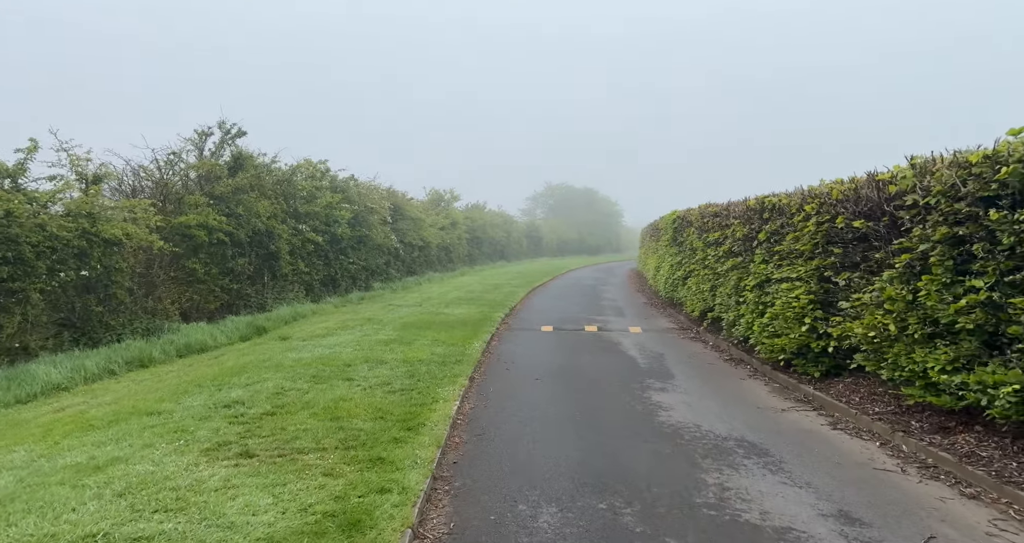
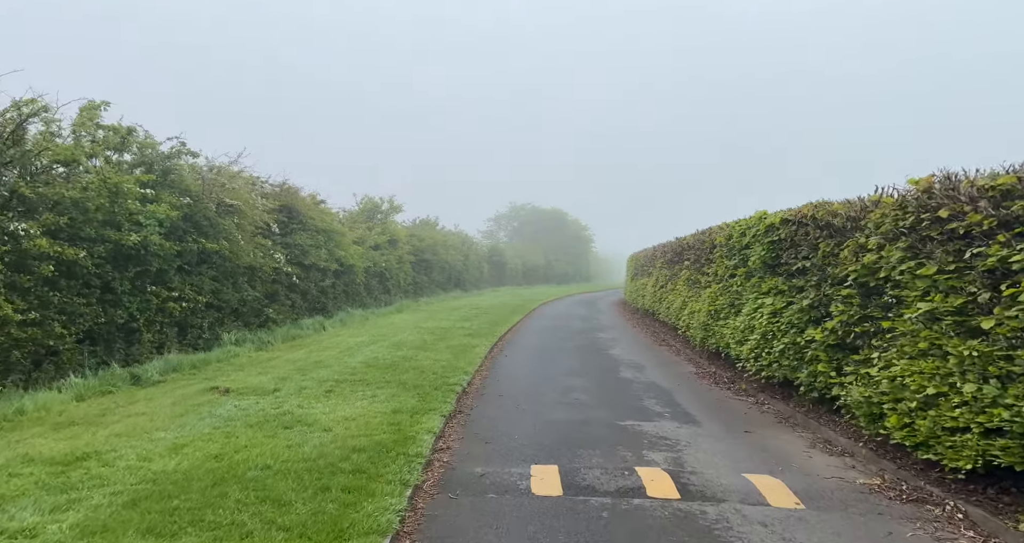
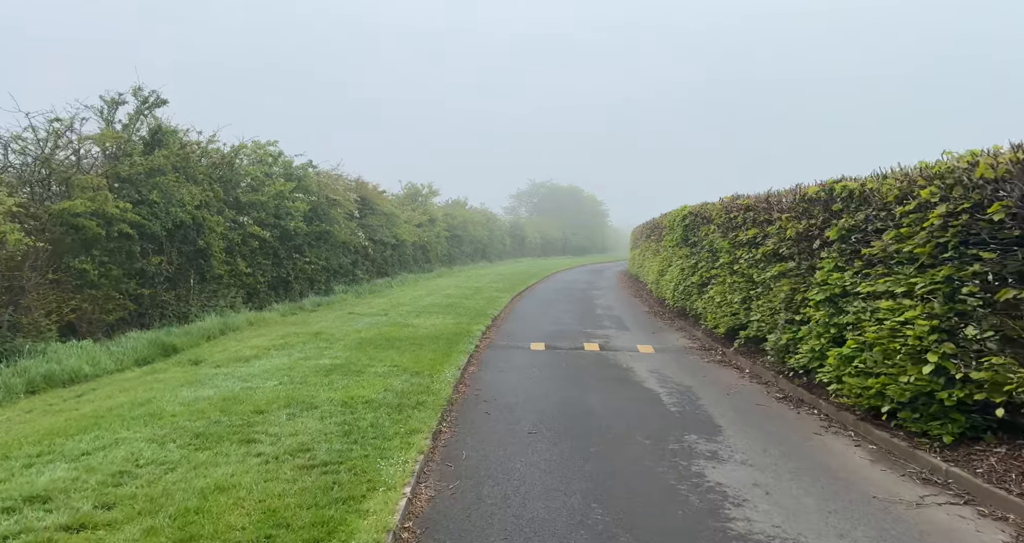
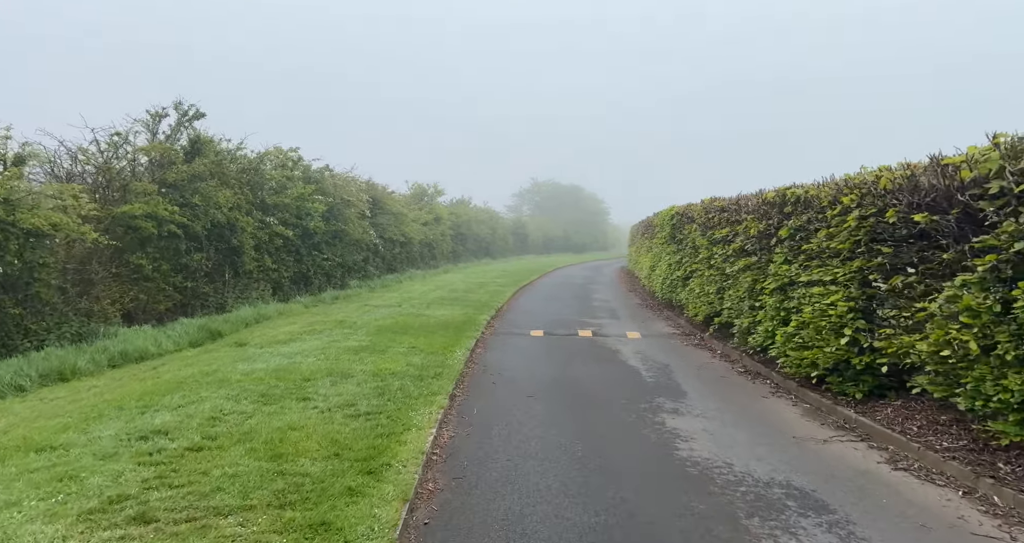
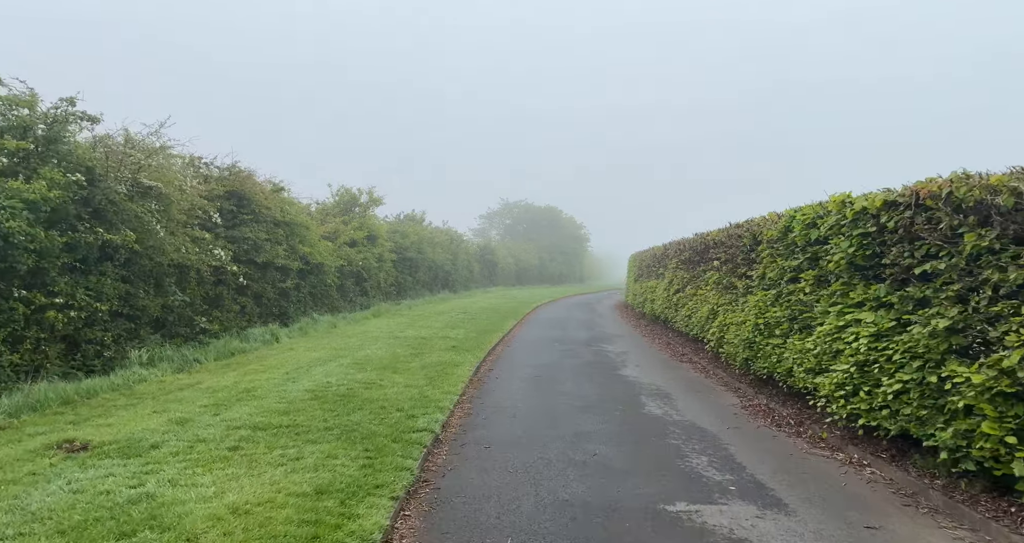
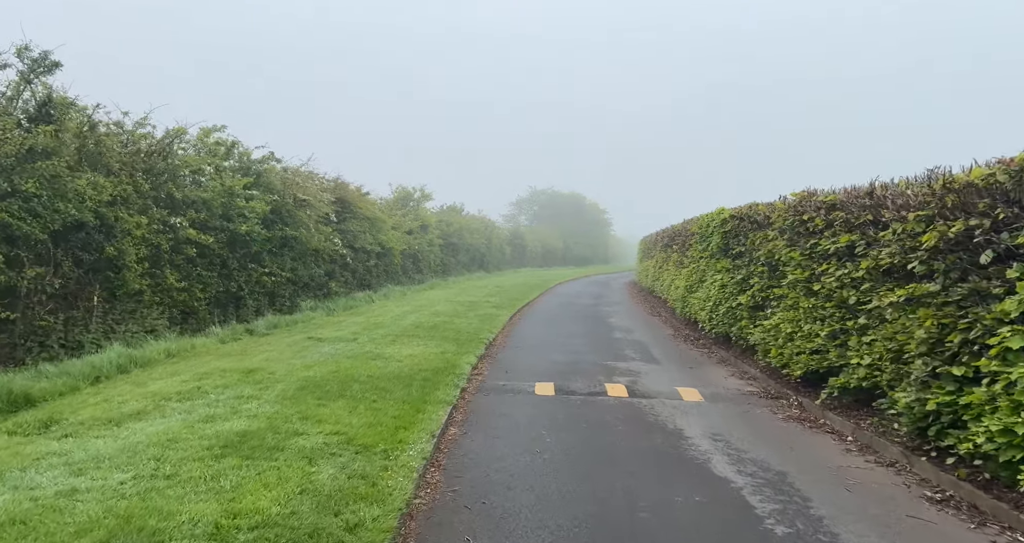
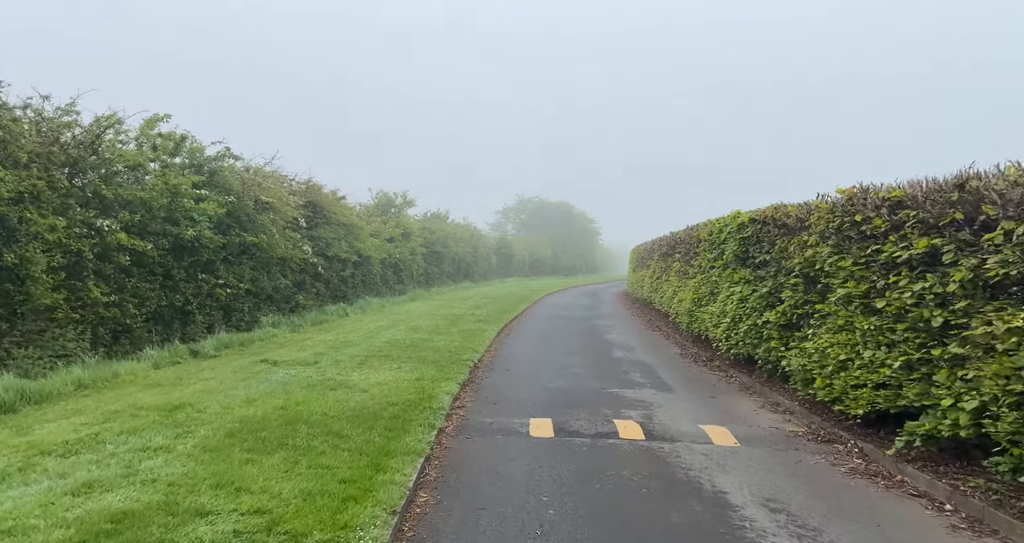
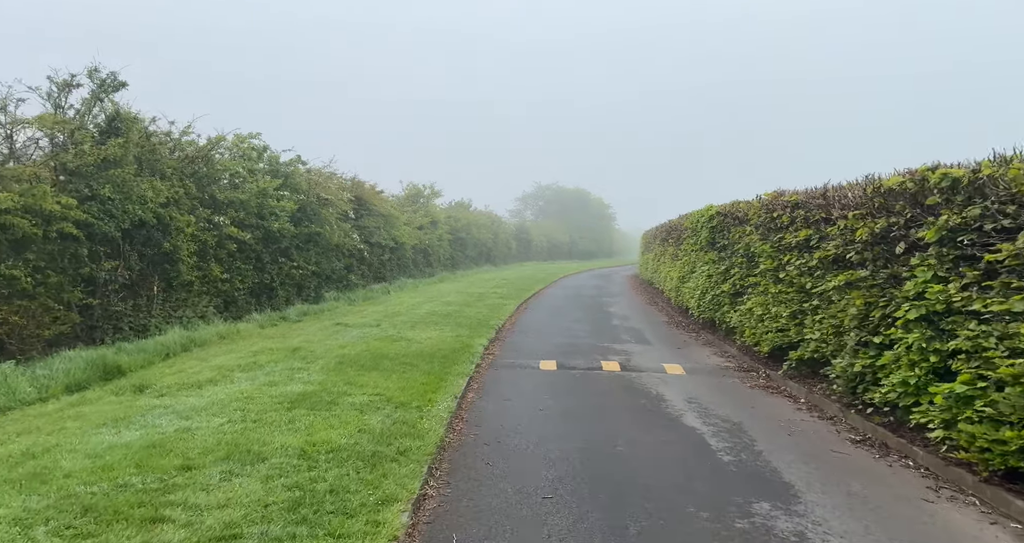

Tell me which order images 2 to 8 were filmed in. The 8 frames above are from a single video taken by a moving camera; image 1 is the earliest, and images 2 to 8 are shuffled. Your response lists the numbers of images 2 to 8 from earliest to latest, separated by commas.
4, 3, 8, 6, 7, 2, 5
